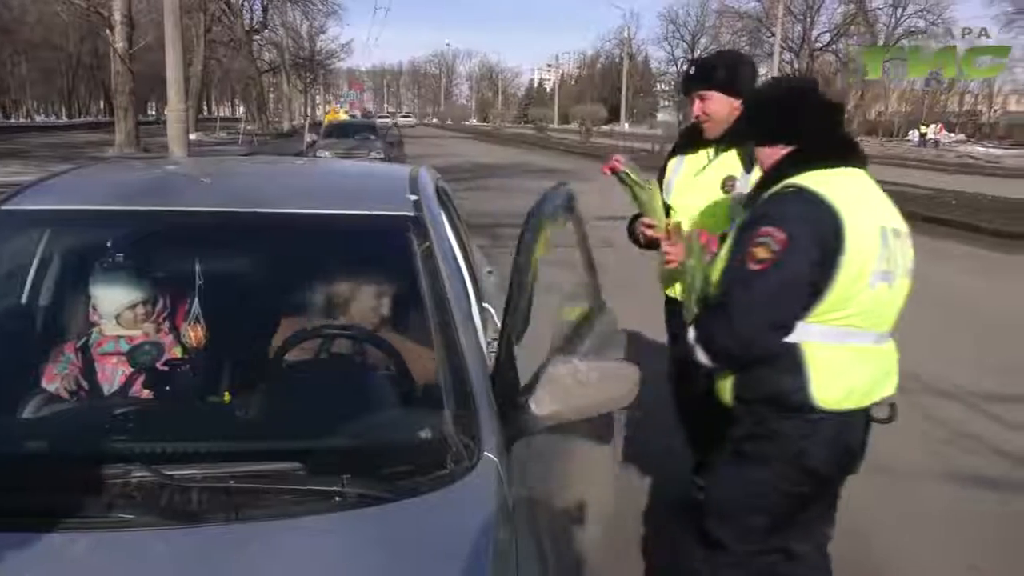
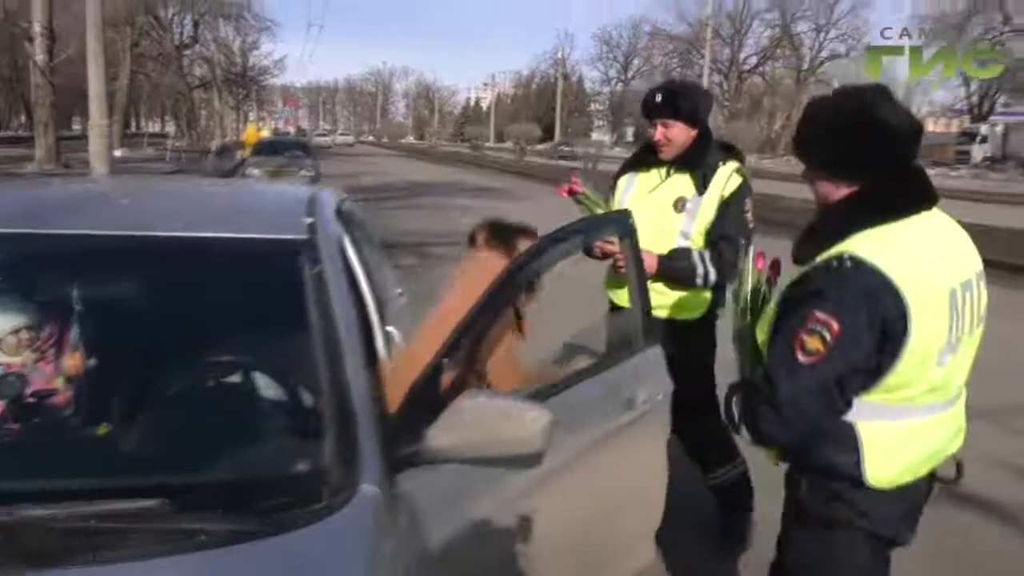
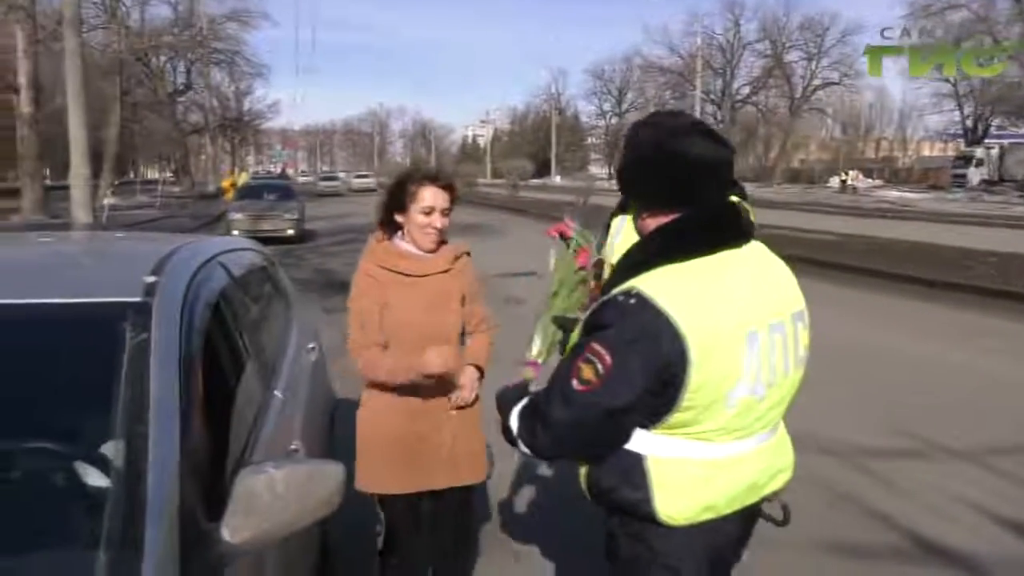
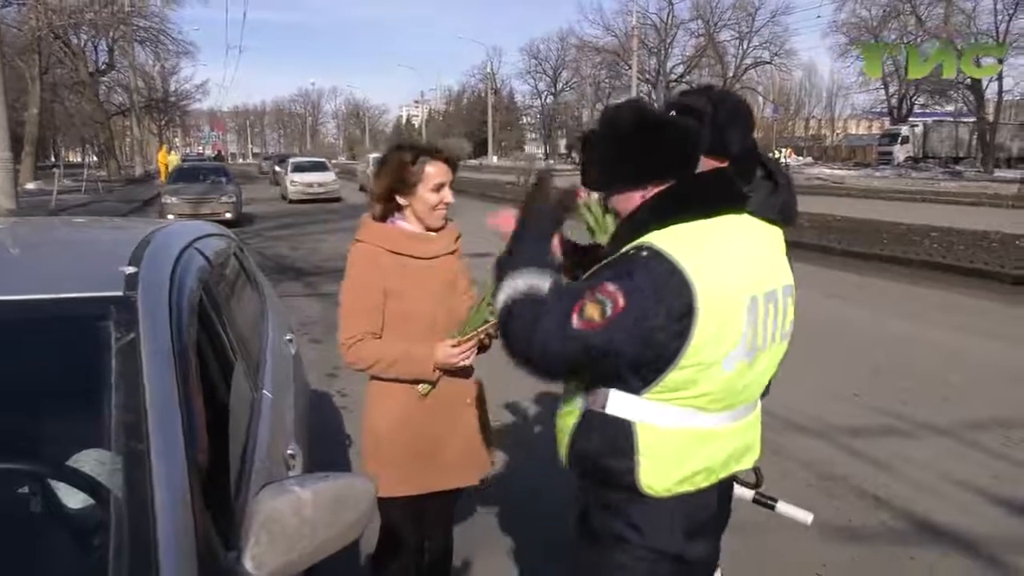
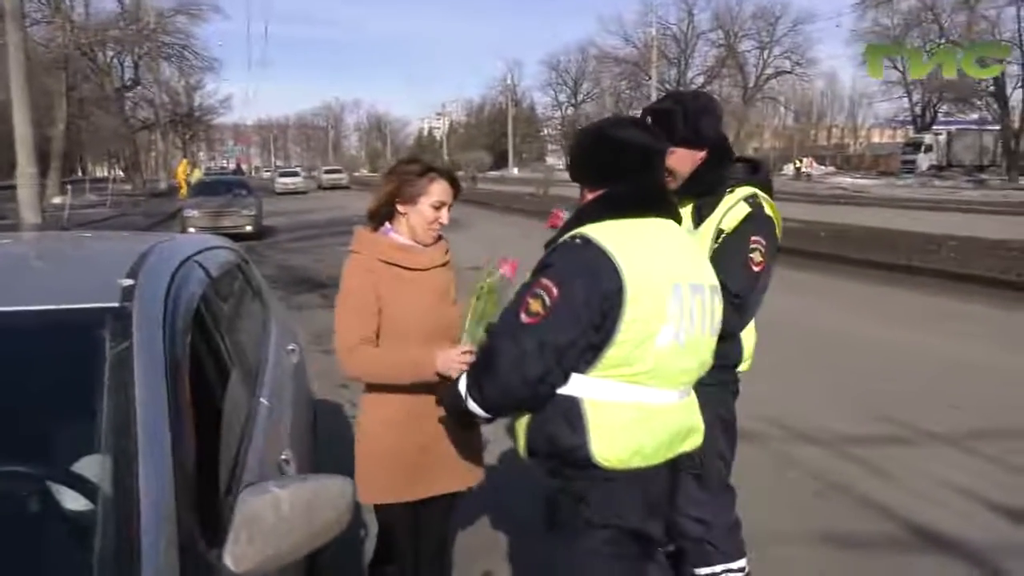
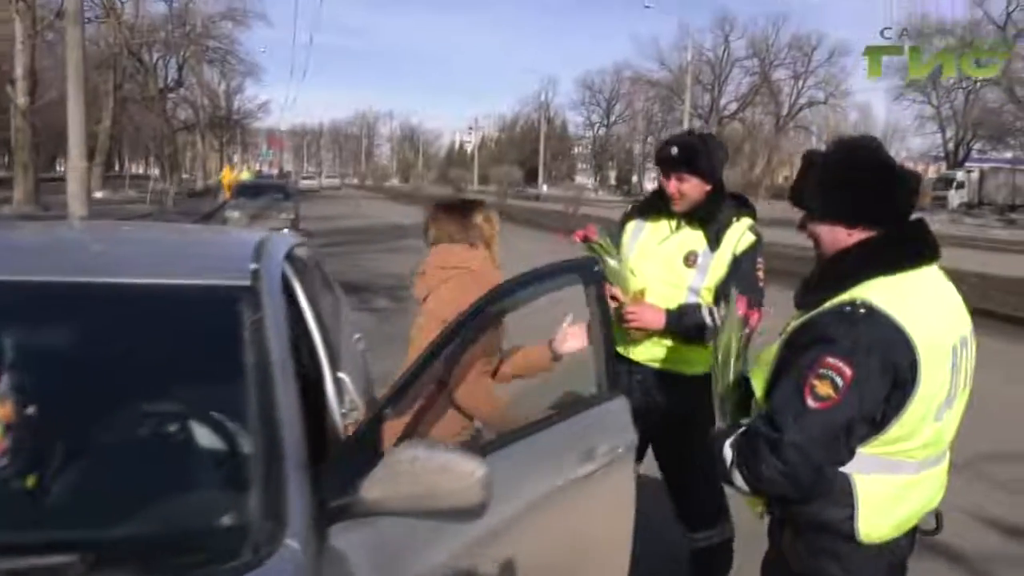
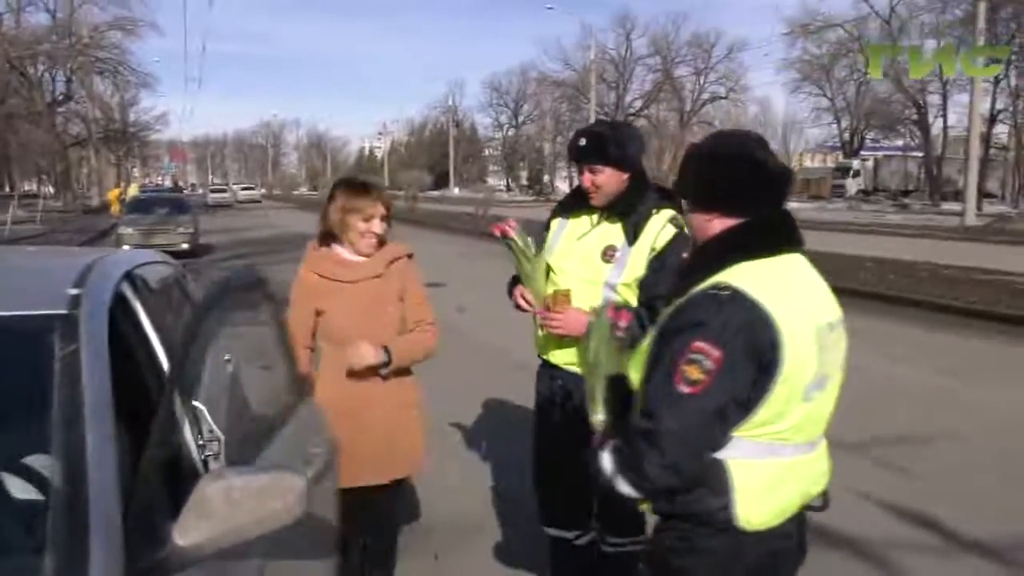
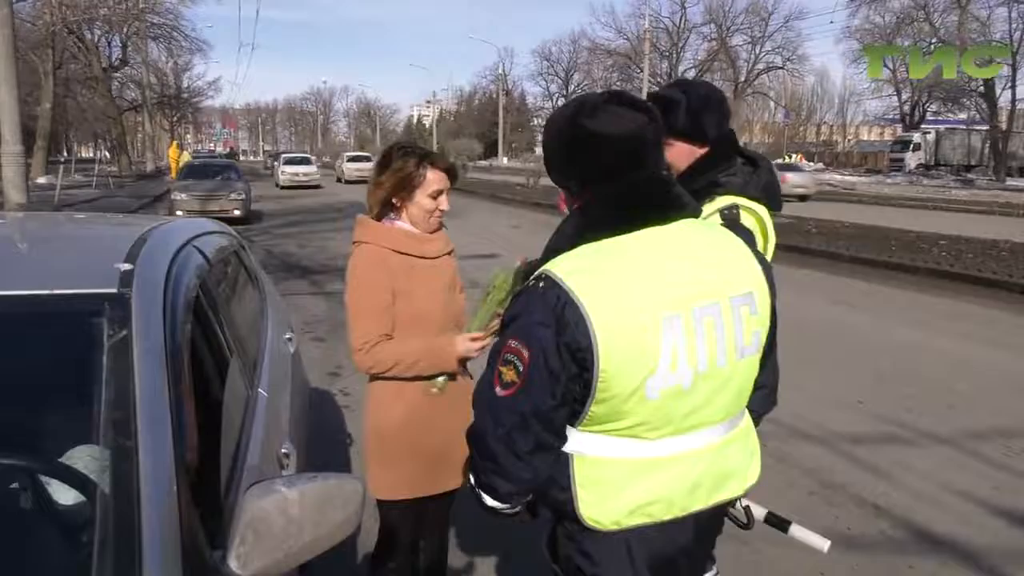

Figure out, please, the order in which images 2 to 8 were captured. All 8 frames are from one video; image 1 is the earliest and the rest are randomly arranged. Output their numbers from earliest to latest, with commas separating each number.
2, 6, 7, 3, 5, 8, 4
